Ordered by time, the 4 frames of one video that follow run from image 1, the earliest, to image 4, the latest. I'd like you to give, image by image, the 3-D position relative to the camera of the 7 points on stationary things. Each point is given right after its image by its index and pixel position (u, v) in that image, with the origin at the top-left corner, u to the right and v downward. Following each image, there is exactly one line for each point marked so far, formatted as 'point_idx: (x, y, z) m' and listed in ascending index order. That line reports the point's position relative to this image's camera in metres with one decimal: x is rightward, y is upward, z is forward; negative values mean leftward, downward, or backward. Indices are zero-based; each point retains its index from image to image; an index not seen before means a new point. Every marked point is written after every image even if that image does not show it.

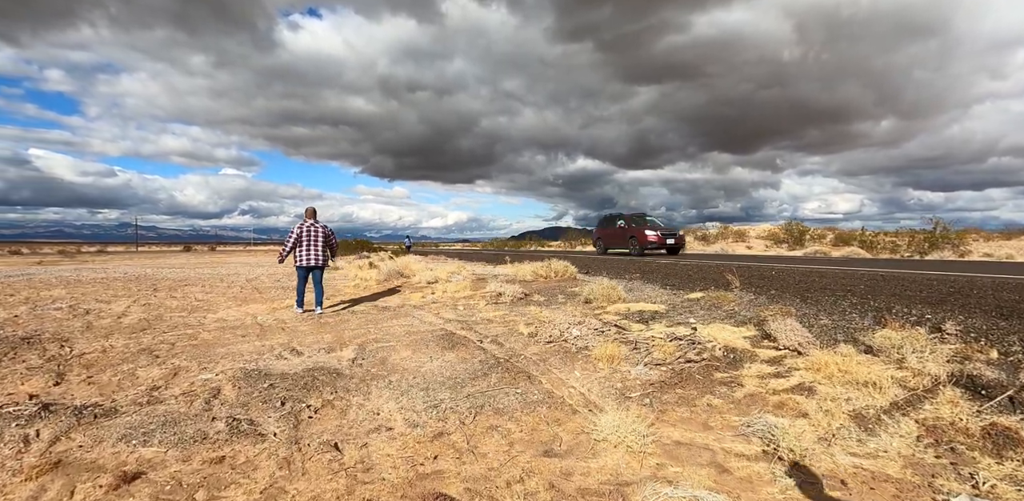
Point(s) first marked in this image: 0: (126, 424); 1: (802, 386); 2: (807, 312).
0: (-3.7, -1.7, +4.9) m
1: (+3.2, -1.5, +5.6) m
2: (+4.1, -0.9, +7.1) m
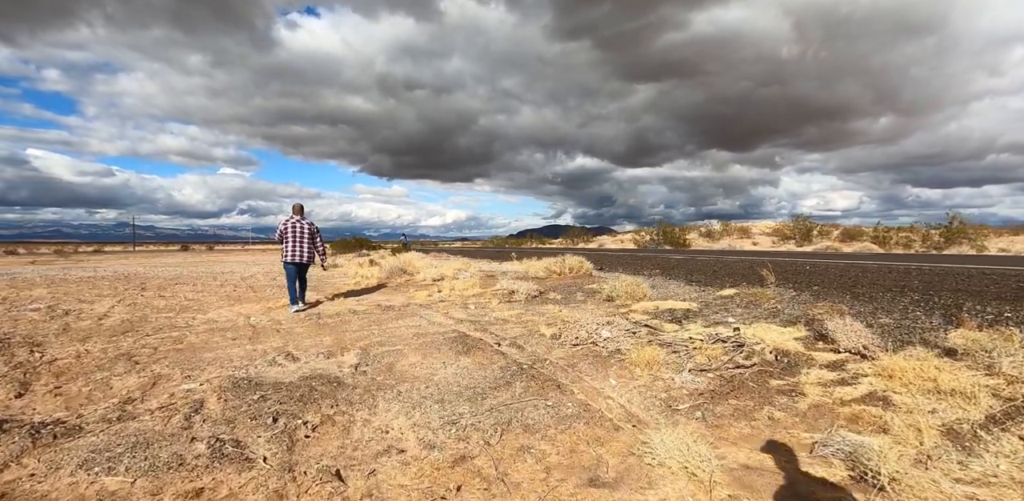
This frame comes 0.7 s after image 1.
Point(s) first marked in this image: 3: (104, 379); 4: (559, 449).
0: (-3.5, -1.6, +4.2) m
1: (+3.5, -1.4, +4.8) m
2: (+4.4, -0.8, +6.3) m
3: (-4.7, -1.5, +5.8) m
4: (+0.4, -1.6, +4.0) m
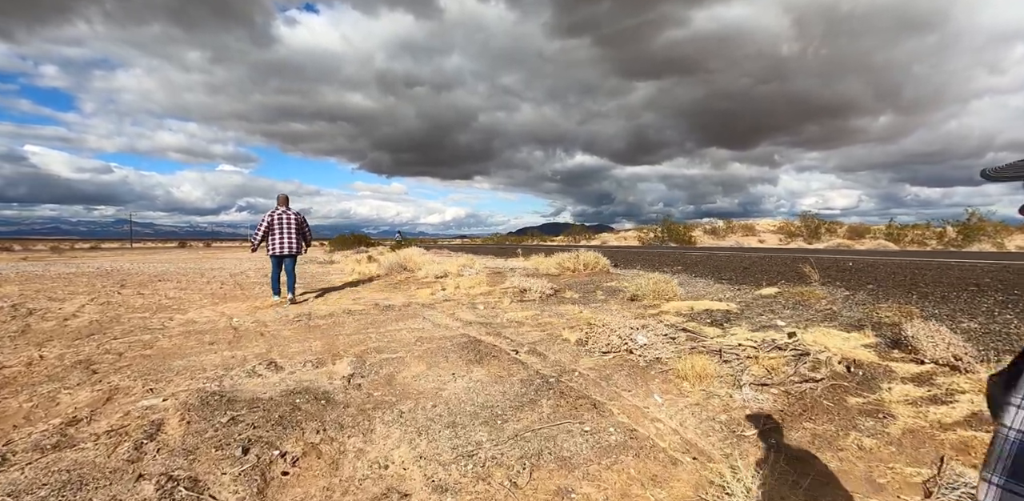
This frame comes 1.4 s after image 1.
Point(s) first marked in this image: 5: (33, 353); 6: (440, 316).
0: (-3.3, -1.5, +3.3) m
1: (+3.7, -1.3, +4.0) m
2: (+4.6, -0.7, +5.4) m
3: (-4.5, -1.4, +4.9) m
4: (+0.6, -1.5, +3.1) m
5: (-5.9, -1.3, +6.2) m
6: (-1.0, -0.9, +7.1) m
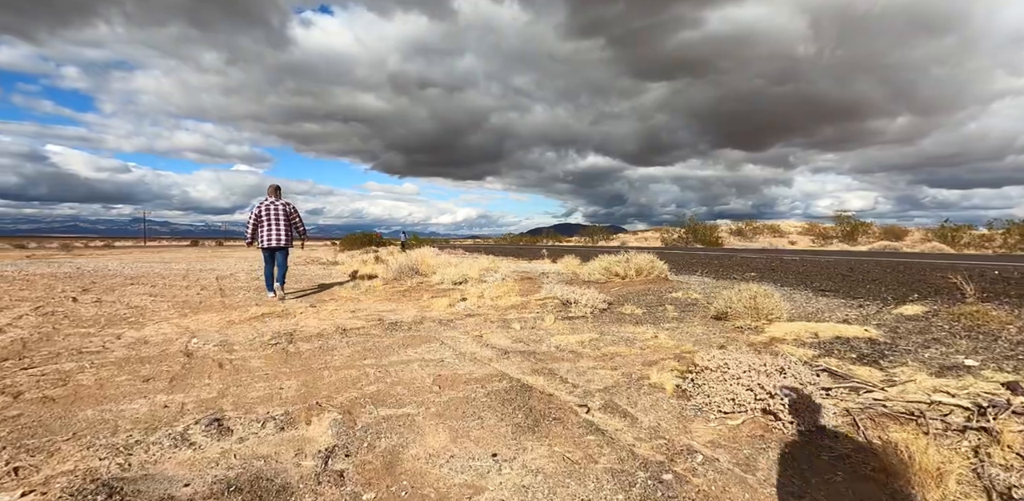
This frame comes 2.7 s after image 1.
0: (-2.8, -1.5, +1.5) m
1: (+4.1, -1.3, +2.0) m
2: (+5.1, -0.7, +3.5) m
3: (-4.0, -1.4, +3.2) m
4: (+1.0, -1.5, +1.2) m
5: (-5.4, -1.2, +4.5) m
6: (-0.5, -0.9, +5.3) m
